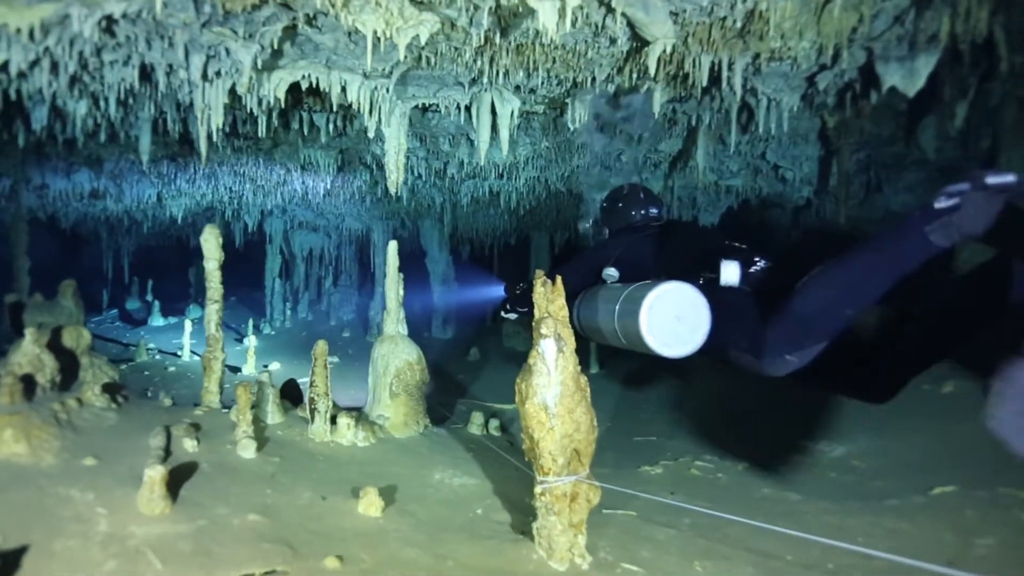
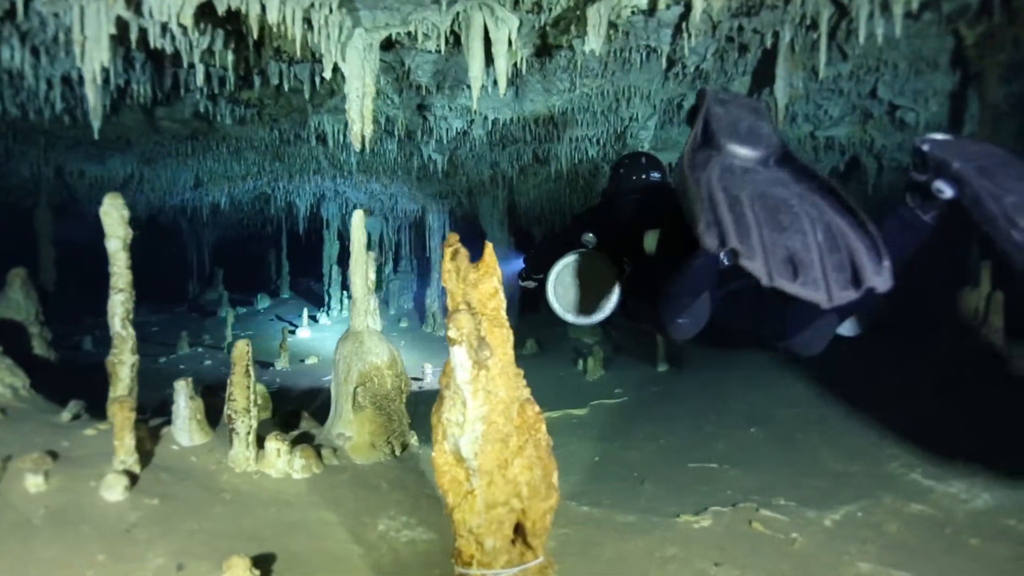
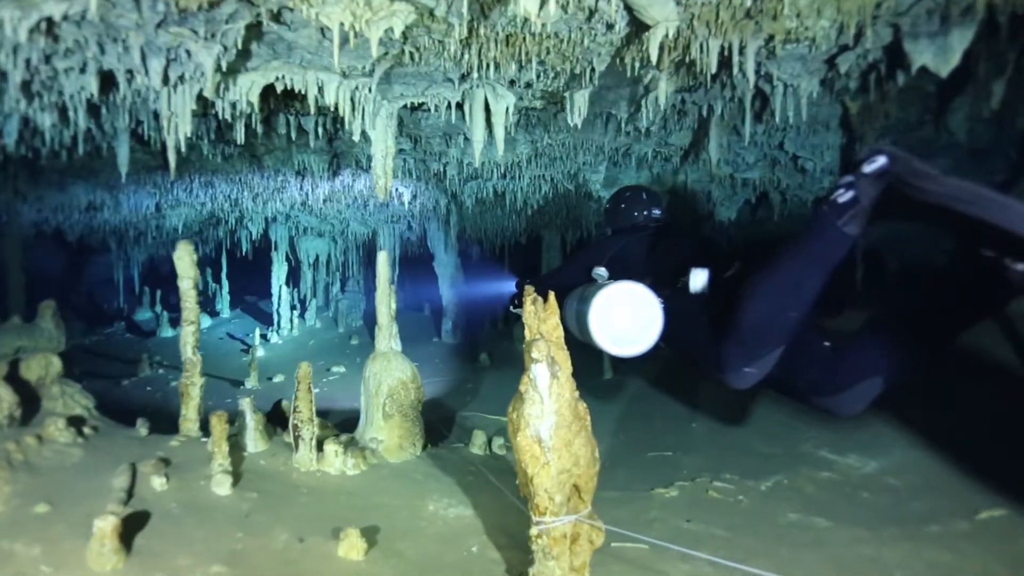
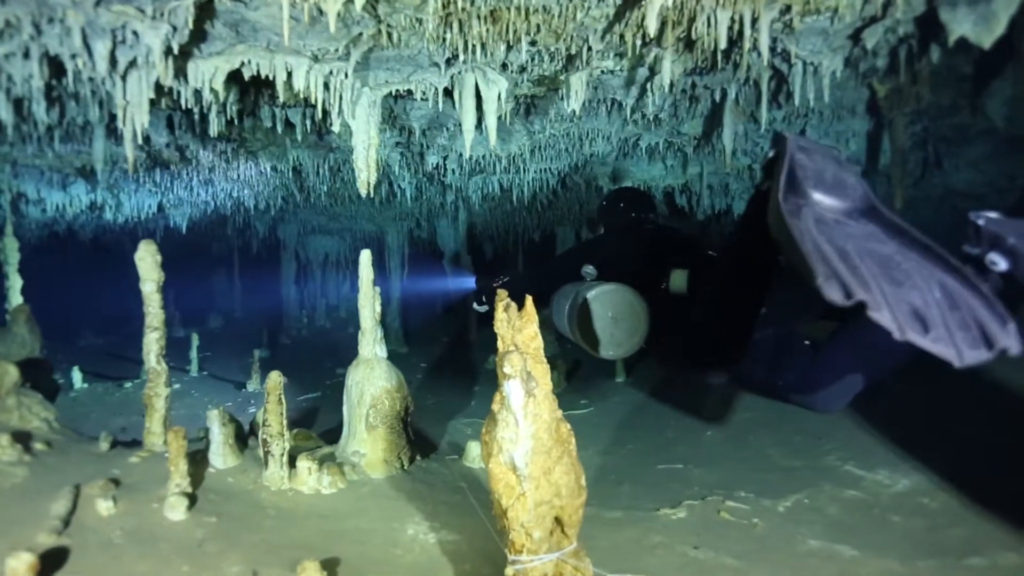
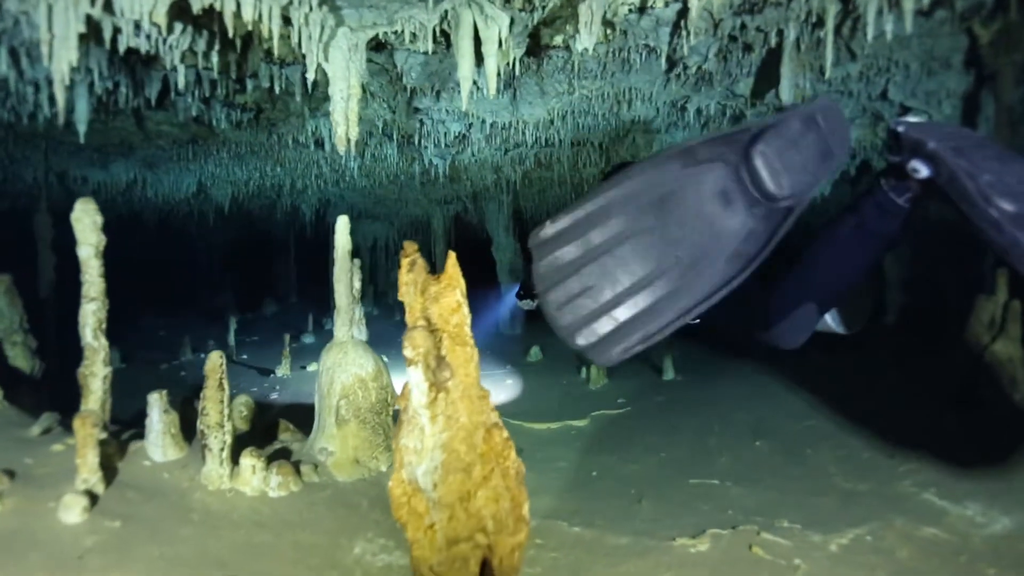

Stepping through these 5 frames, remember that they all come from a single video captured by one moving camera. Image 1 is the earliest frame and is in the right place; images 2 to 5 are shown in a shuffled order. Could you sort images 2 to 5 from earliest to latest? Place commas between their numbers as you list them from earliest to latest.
3, 4, 2, 5
